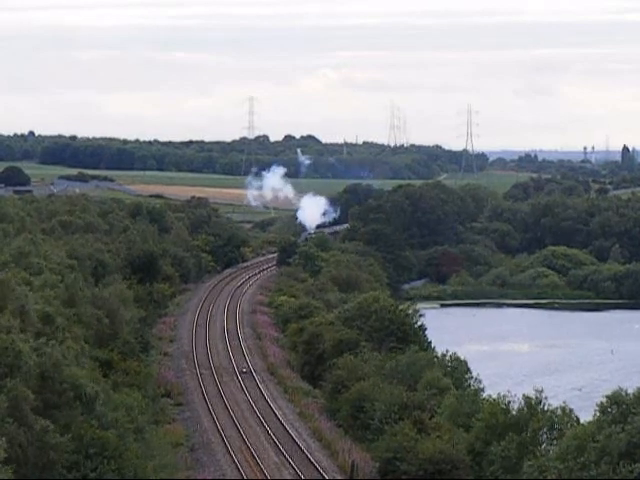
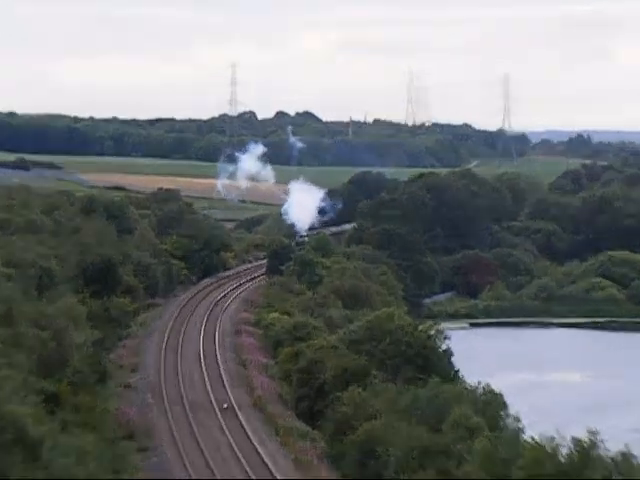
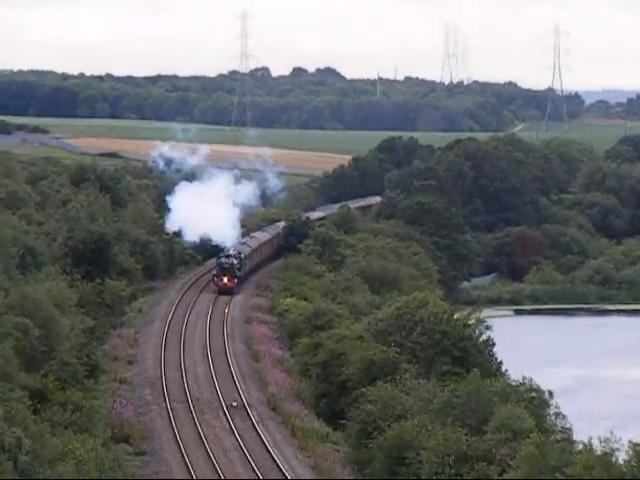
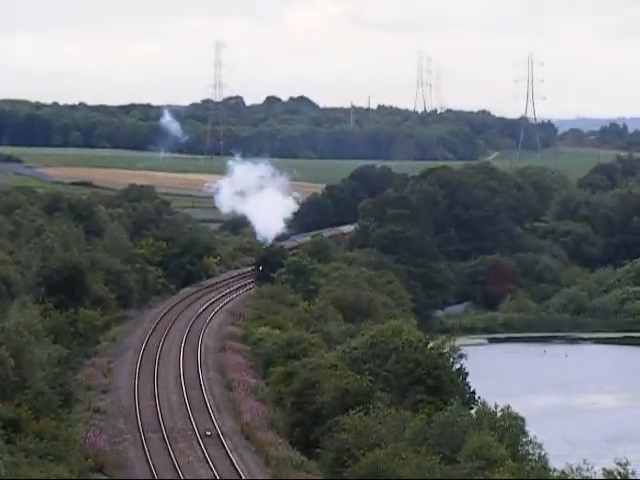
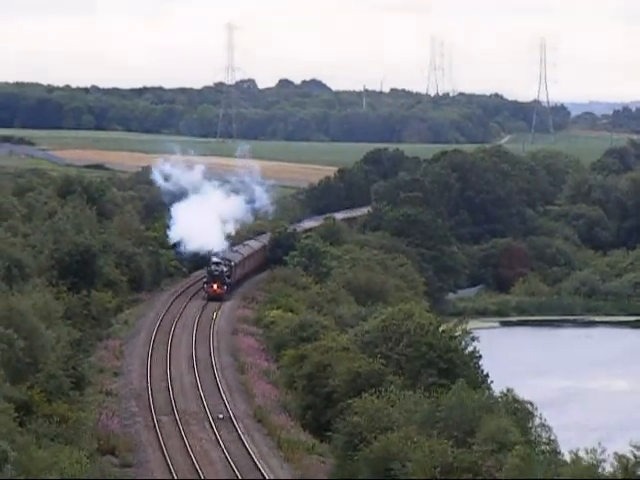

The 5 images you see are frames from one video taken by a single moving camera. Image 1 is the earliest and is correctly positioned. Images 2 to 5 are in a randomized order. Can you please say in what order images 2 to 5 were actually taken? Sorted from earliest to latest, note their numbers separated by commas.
2, 4, 5, 3
